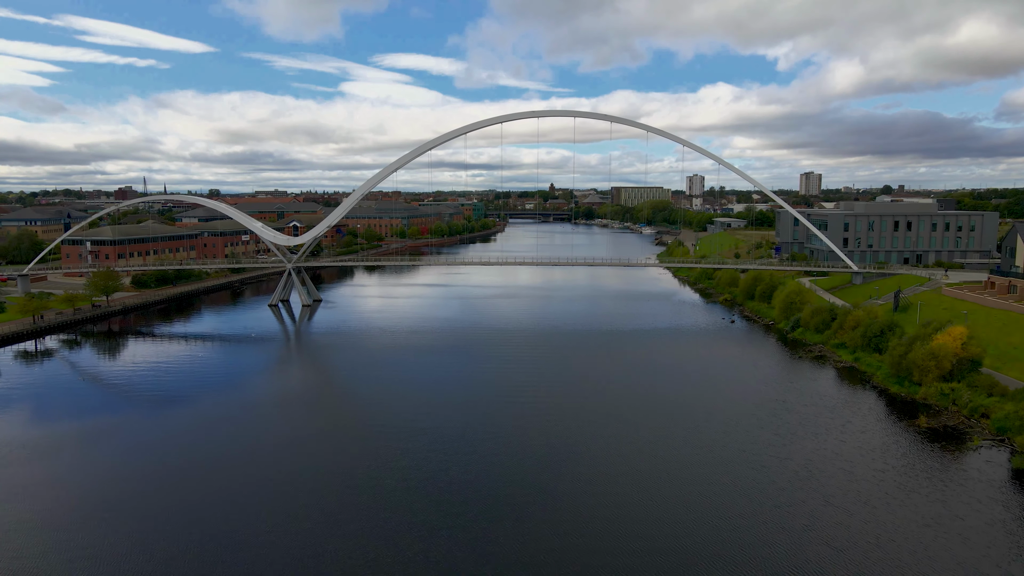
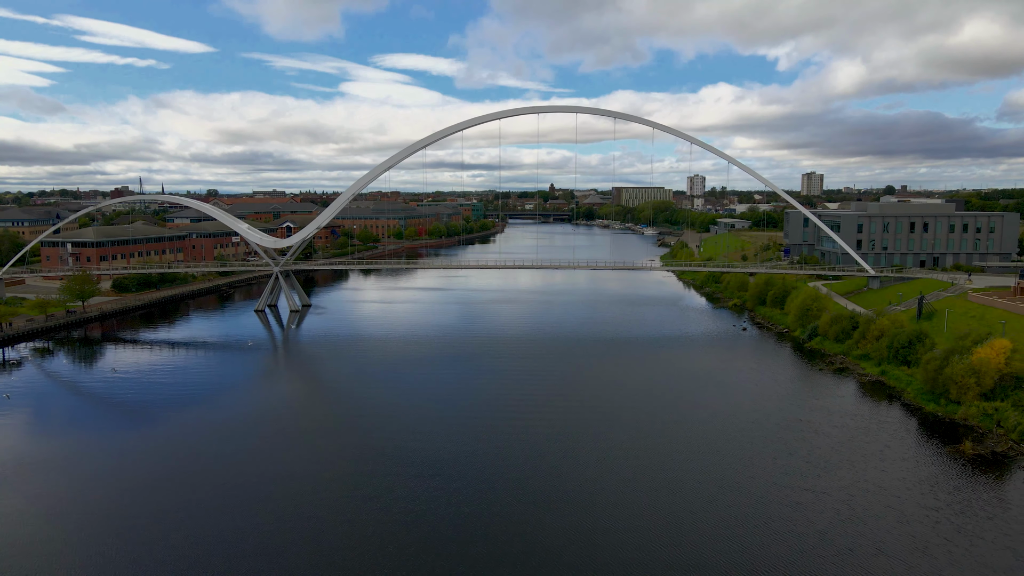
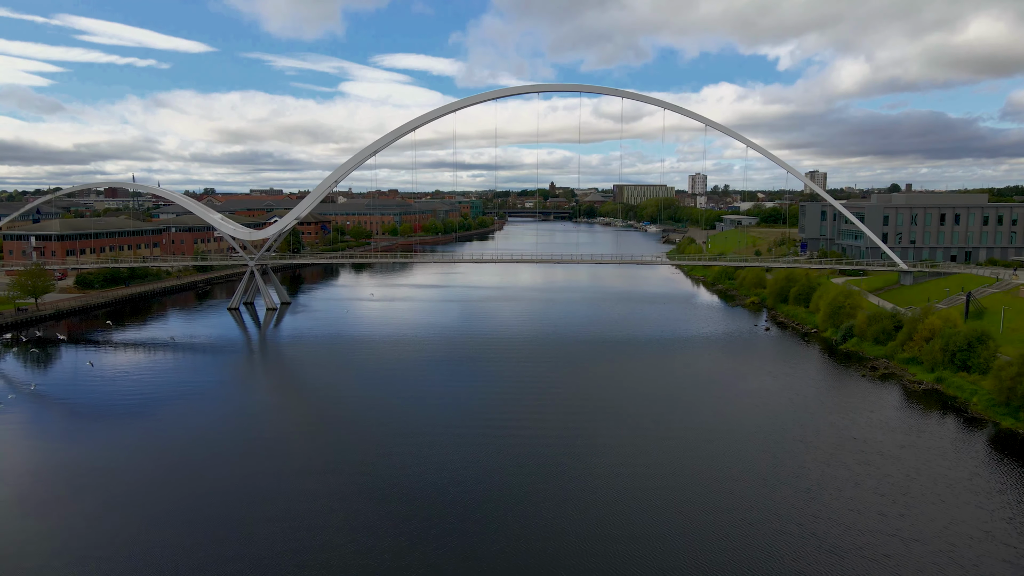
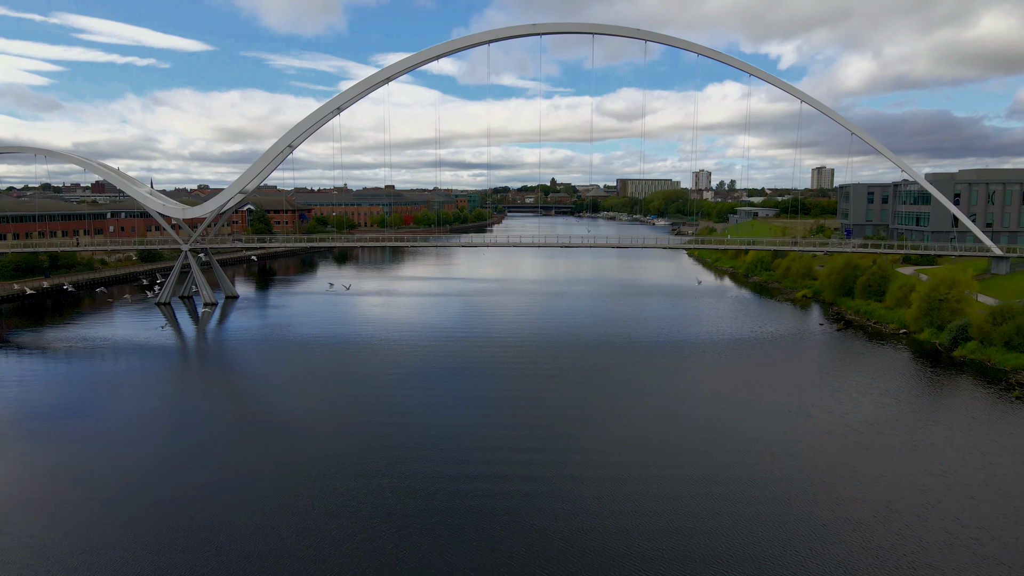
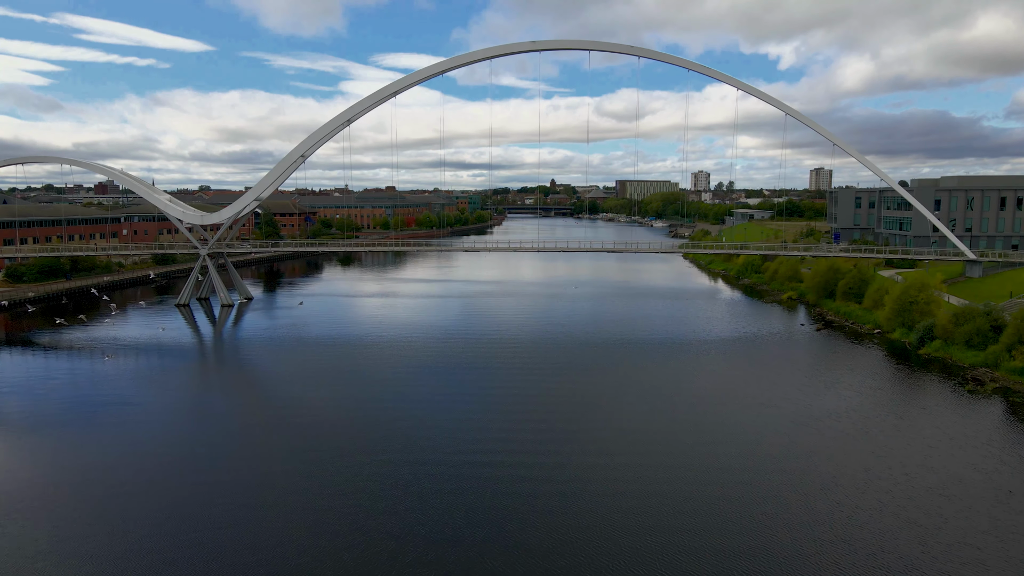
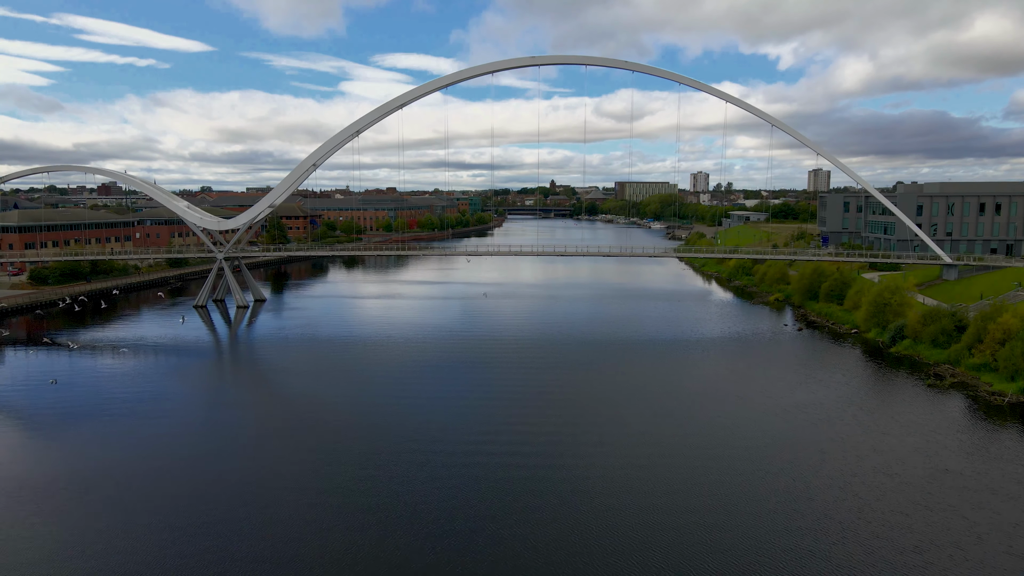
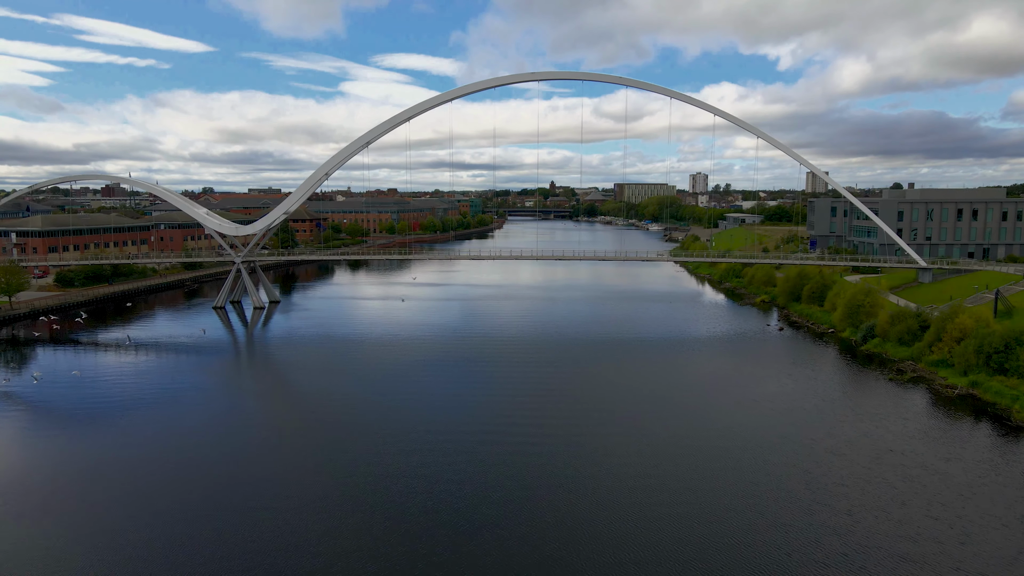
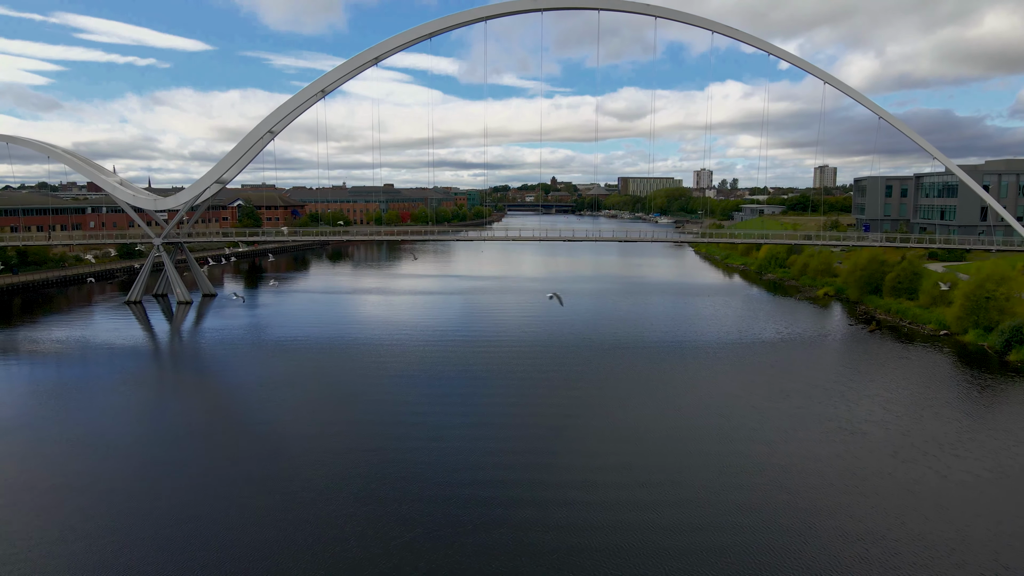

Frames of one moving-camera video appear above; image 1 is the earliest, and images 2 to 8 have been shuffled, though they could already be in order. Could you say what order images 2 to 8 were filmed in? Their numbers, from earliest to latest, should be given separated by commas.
2, 3, 7, 6, 5, 4, 8
